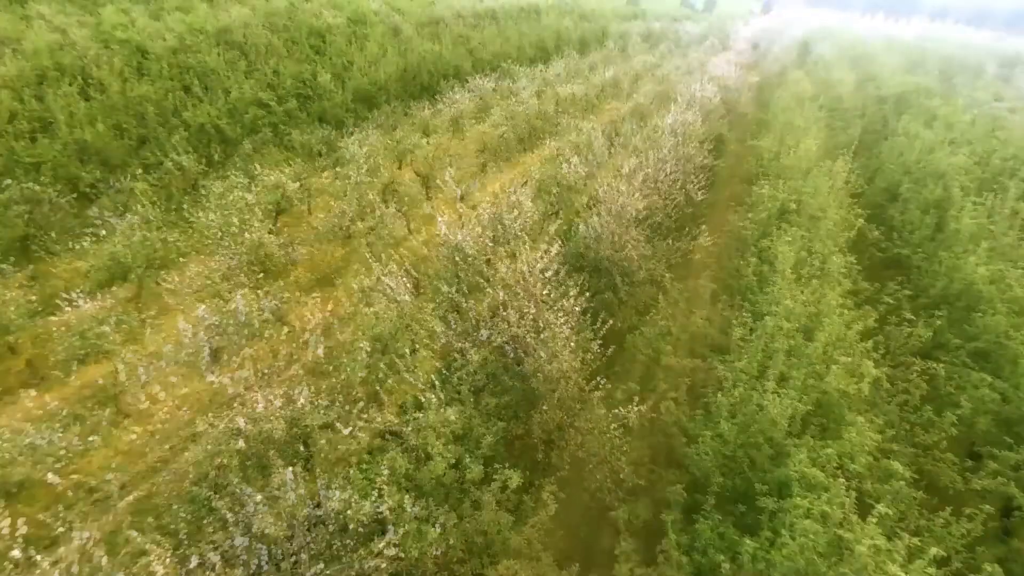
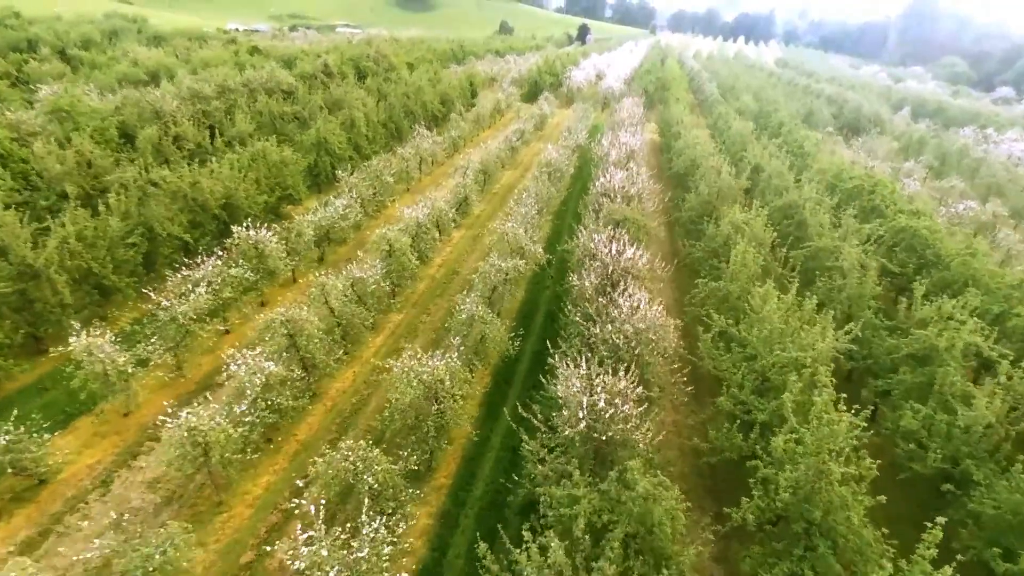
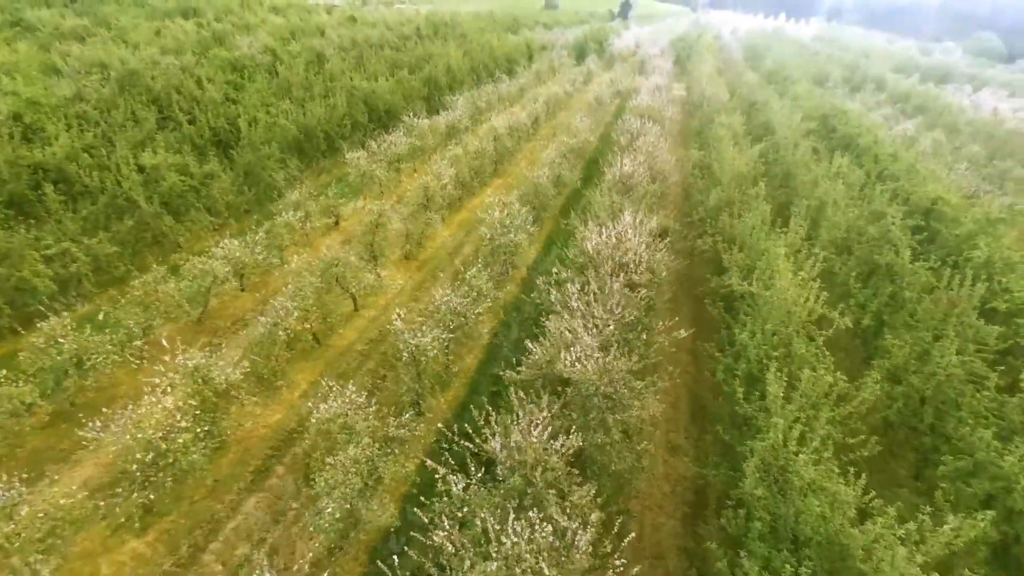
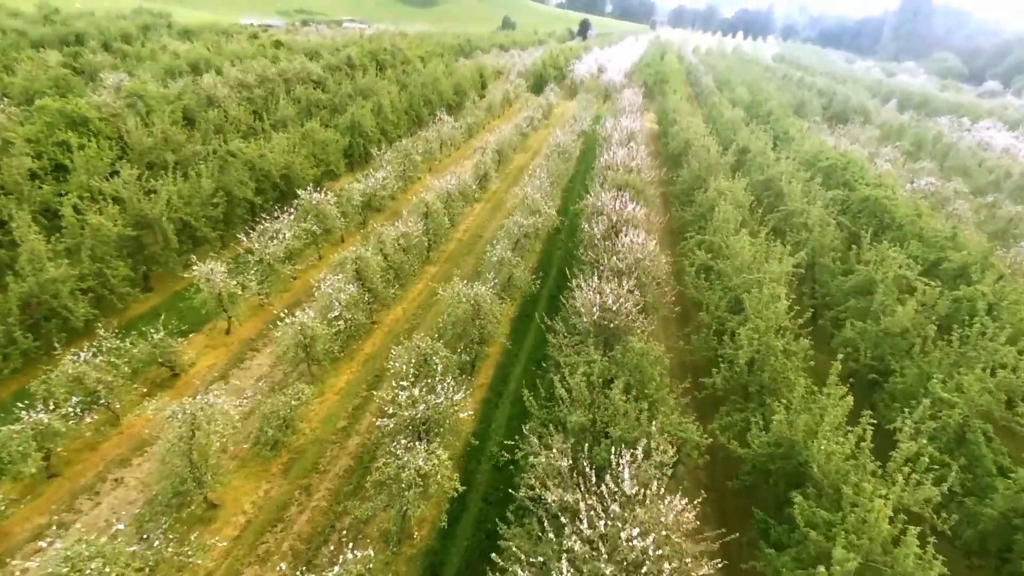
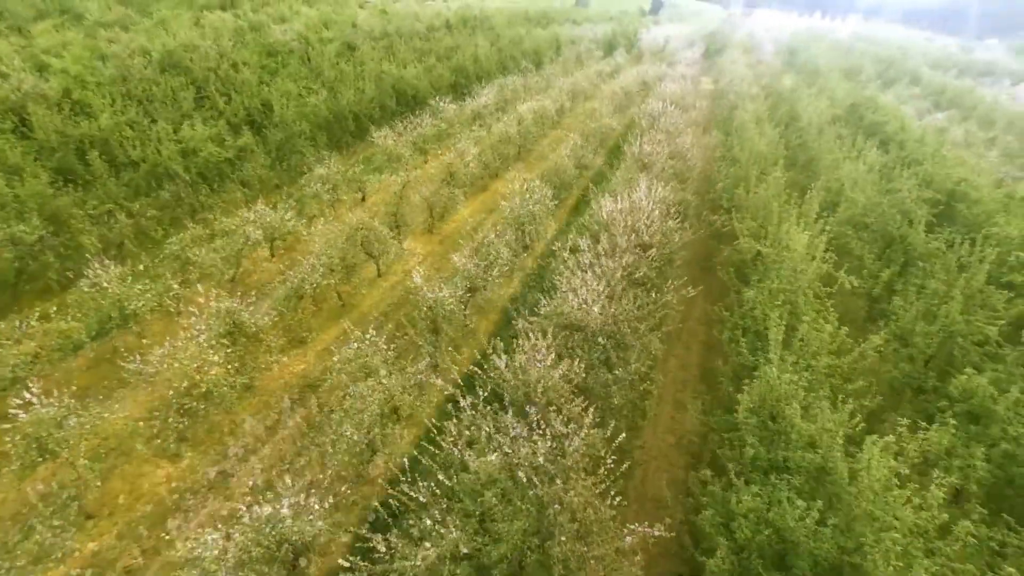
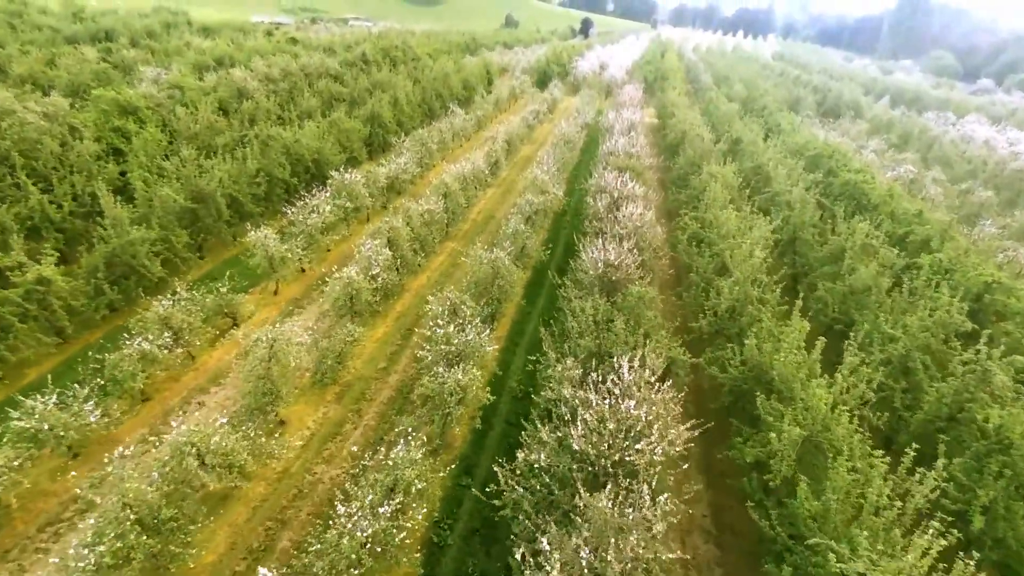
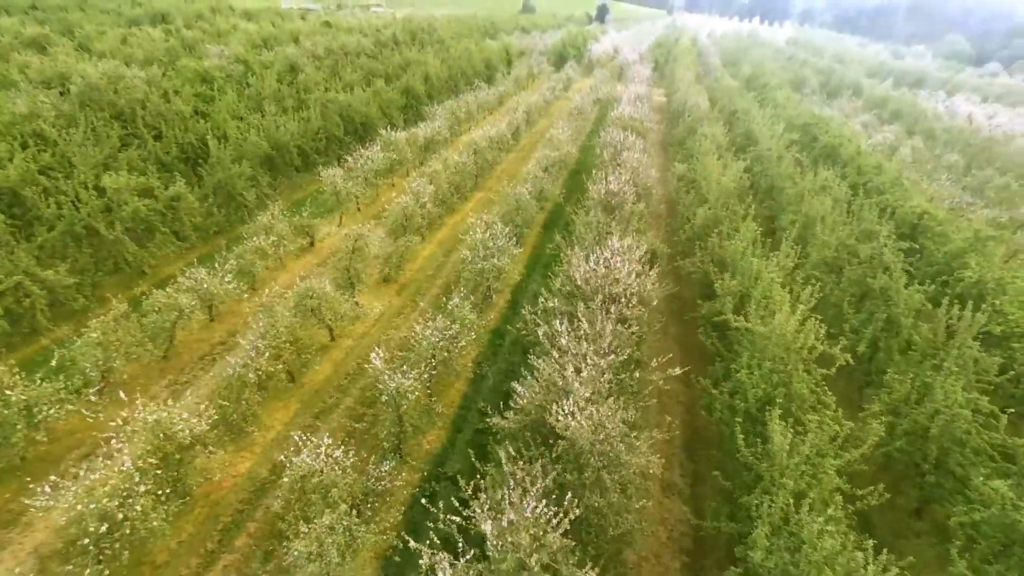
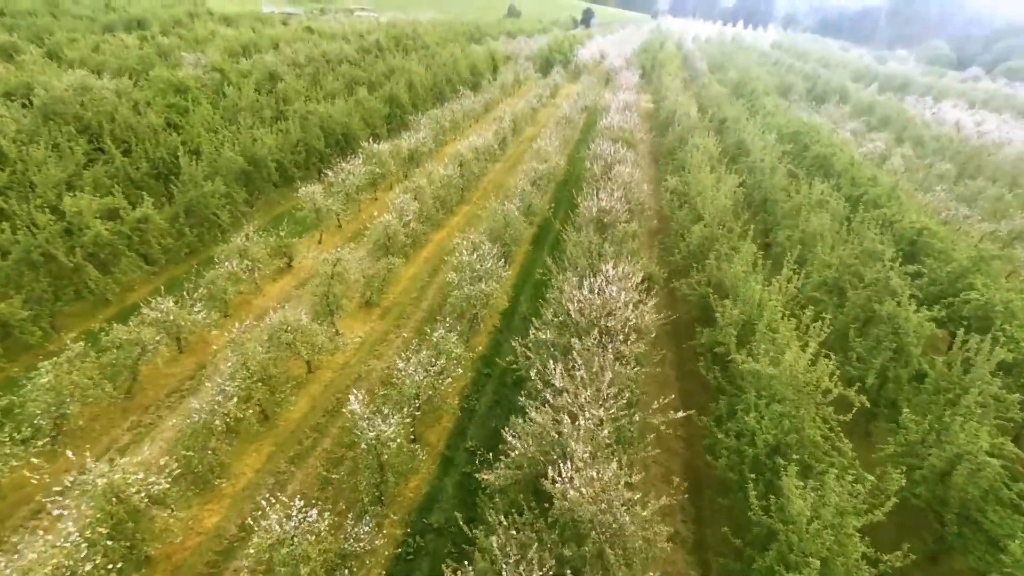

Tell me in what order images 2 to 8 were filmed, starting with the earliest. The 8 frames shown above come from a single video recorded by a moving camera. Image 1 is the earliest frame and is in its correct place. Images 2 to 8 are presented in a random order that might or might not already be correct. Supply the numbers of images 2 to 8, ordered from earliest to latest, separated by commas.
5, 3, 7, 8, 6, 4, 2
